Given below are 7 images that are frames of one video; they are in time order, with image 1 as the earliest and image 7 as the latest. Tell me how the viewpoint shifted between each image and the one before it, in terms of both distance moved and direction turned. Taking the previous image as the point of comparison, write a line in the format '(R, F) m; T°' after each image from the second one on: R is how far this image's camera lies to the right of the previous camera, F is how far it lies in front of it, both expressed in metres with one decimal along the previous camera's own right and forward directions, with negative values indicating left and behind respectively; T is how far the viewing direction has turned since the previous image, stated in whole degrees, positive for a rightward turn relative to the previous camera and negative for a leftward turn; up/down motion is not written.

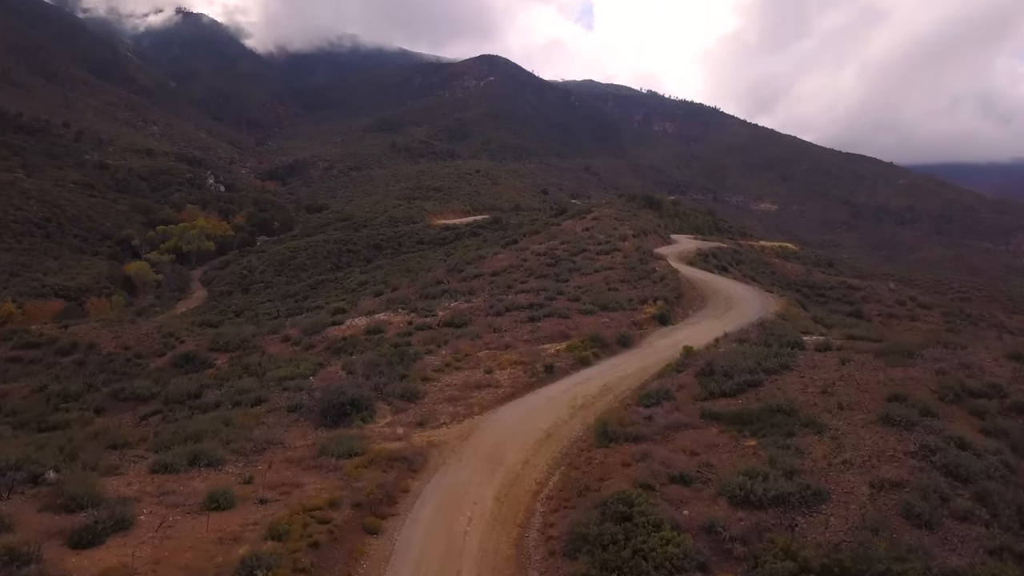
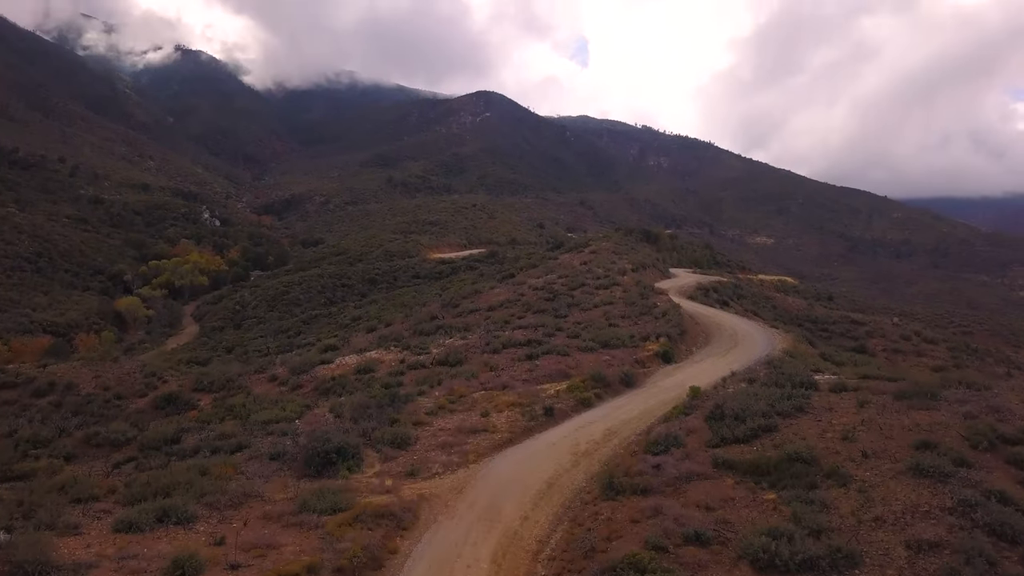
(0.0, +0.7) m; 0°
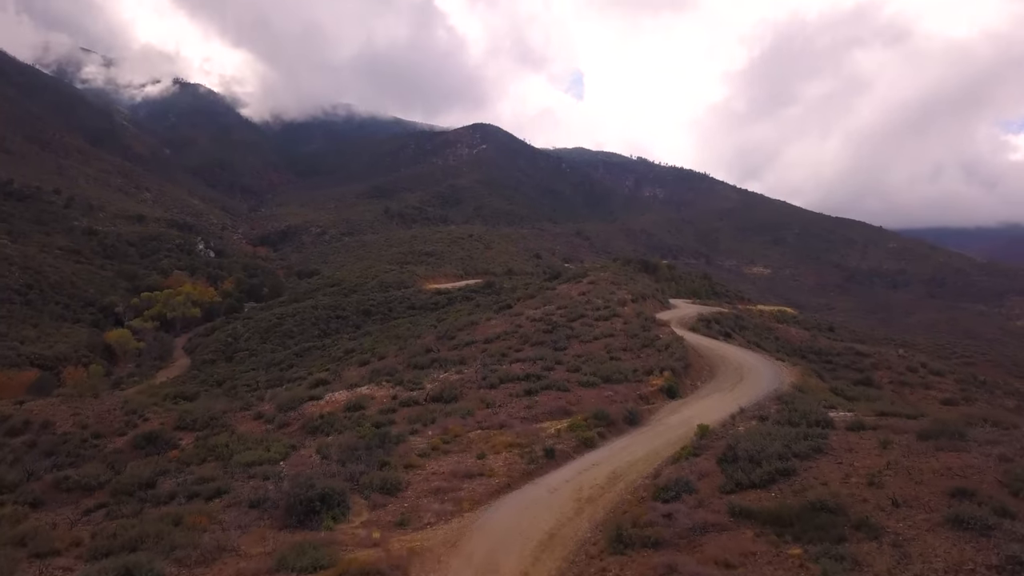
(0.0, +0.7) m; 0°
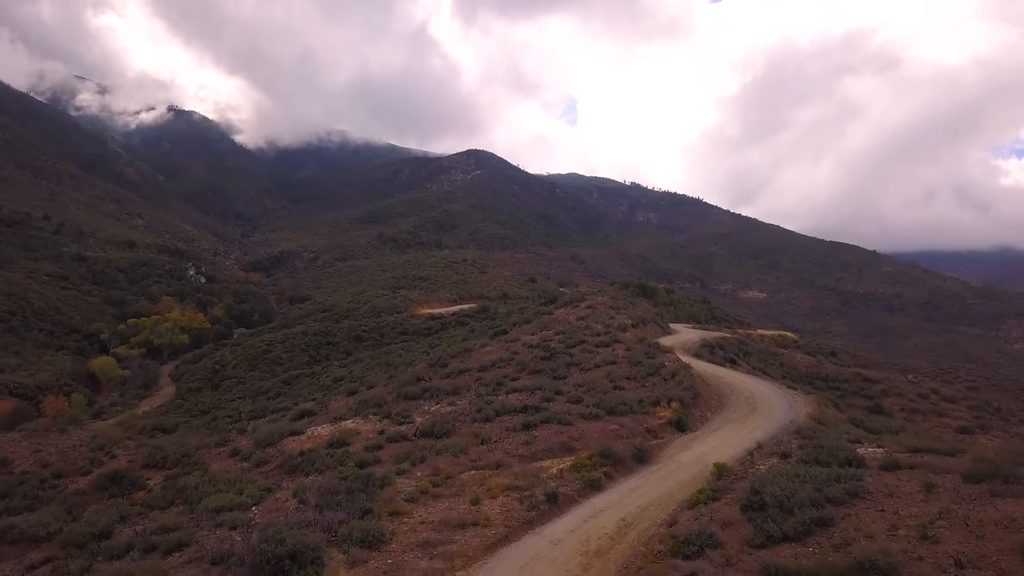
(-0.1, +1.2) m; +1°
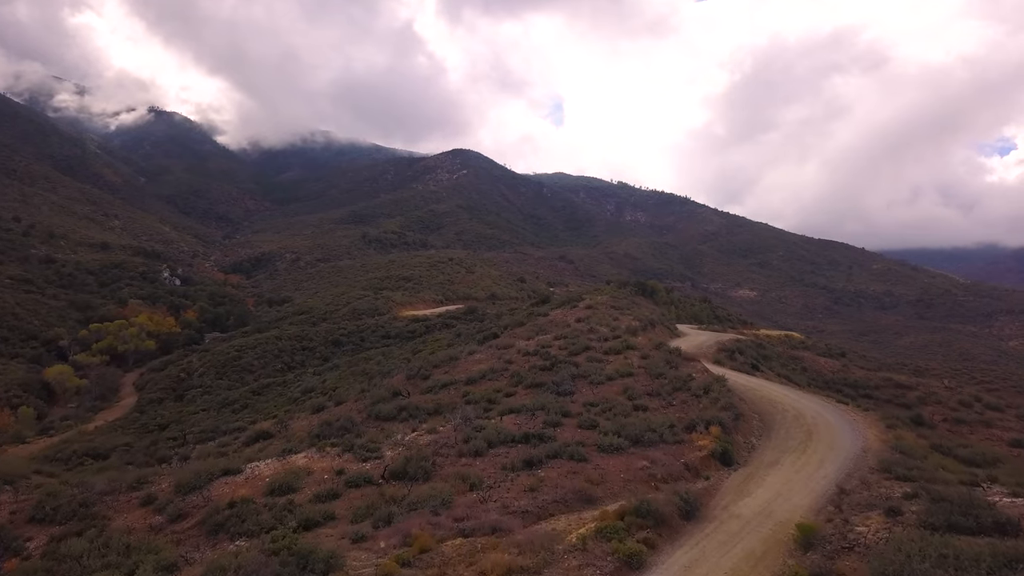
(-0.2, +4.0) m; +1°
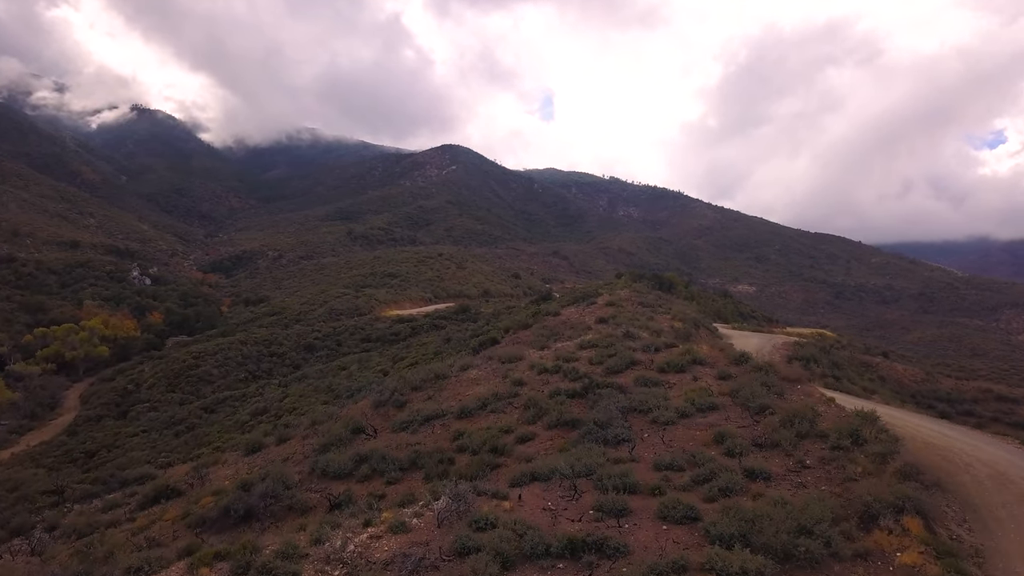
(-0.6, +6.7) m; +1°
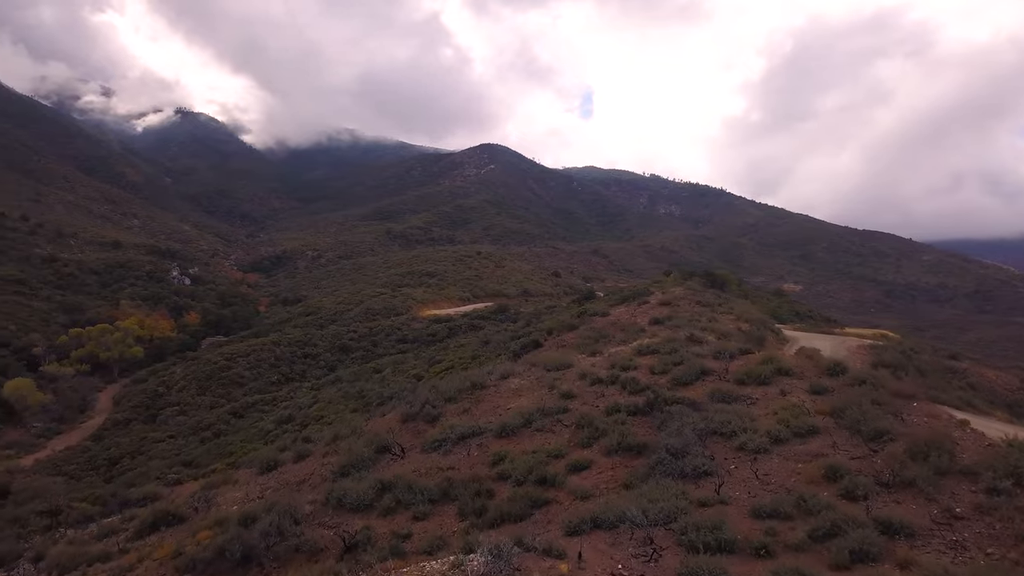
(-0.2, +2.0) m; -4°
